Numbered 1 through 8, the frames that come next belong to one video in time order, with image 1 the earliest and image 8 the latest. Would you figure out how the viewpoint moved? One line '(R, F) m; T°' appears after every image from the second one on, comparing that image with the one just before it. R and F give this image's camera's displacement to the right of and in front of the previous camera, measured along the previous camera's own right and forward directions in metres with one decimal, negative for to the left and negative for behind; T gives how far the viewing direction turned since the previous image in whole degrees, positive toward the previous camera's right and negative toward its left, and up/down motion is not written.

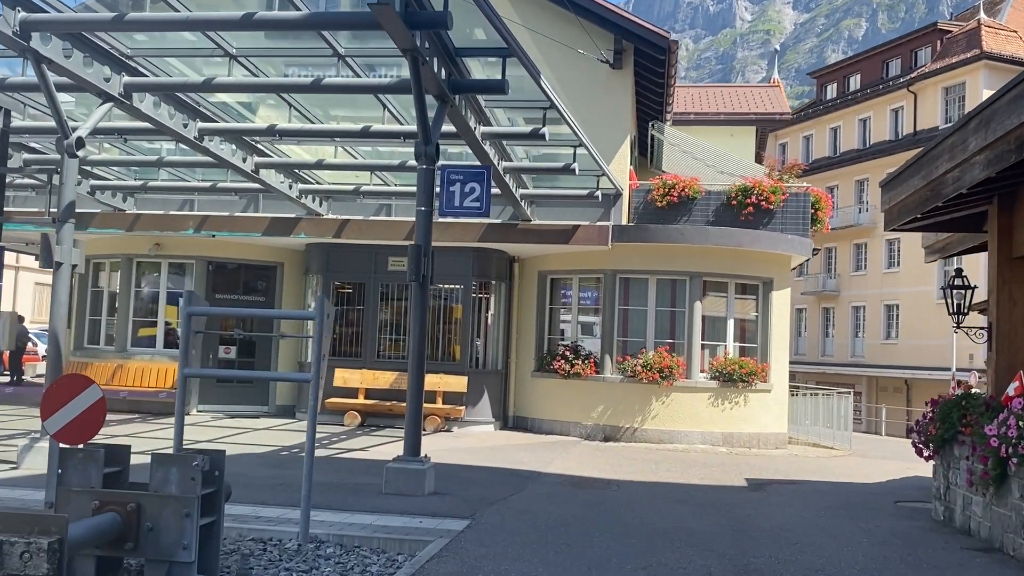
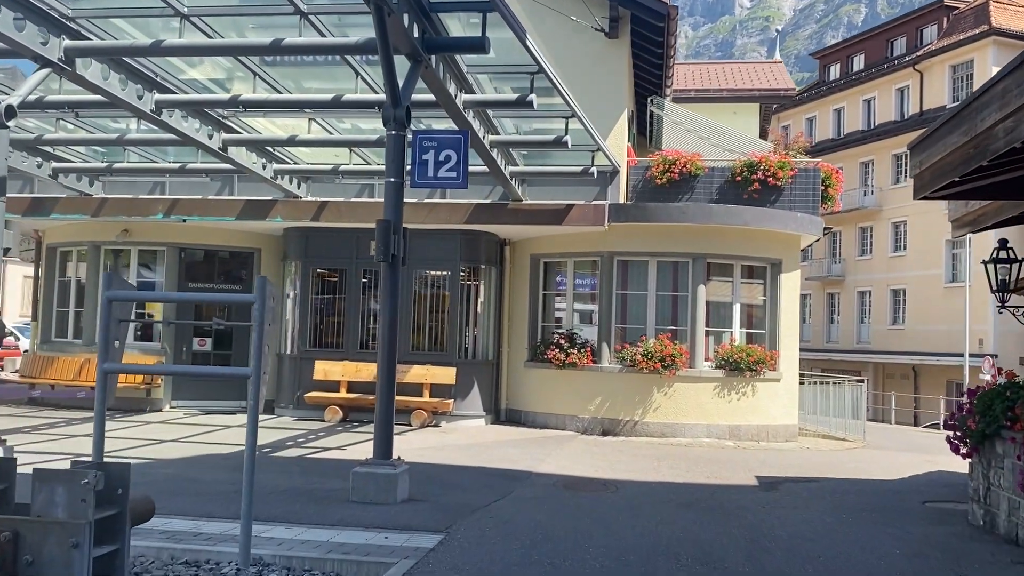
(+0.1, +0.9) m; 0°
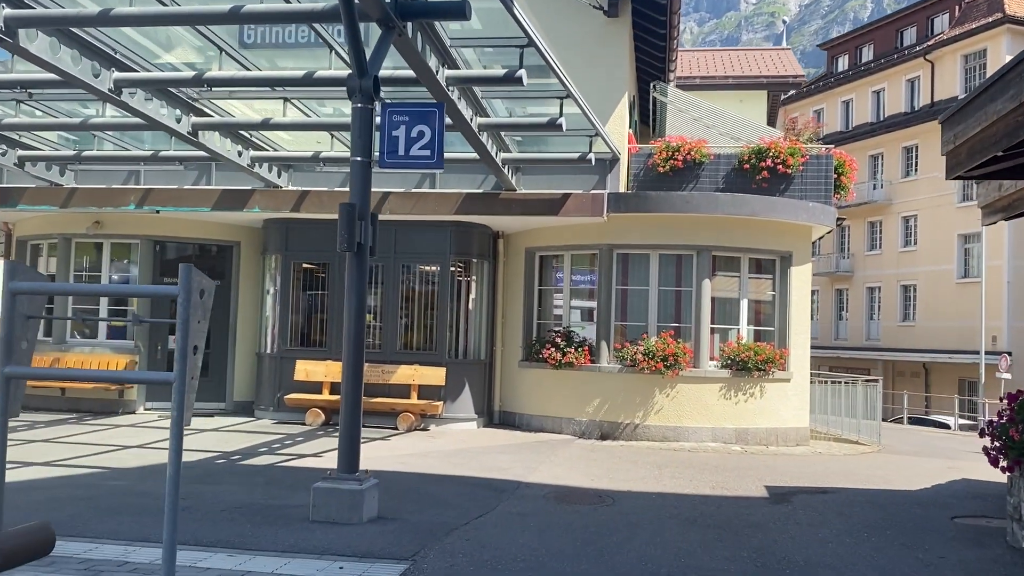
(+0.2, +0.8) m; 0°
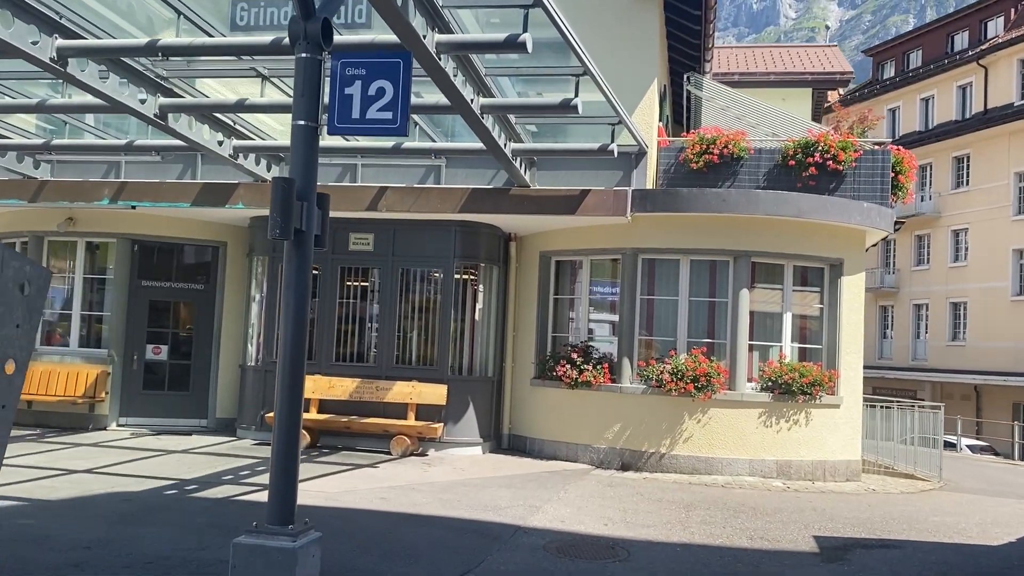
(+0.3, +1.4) m; -2°
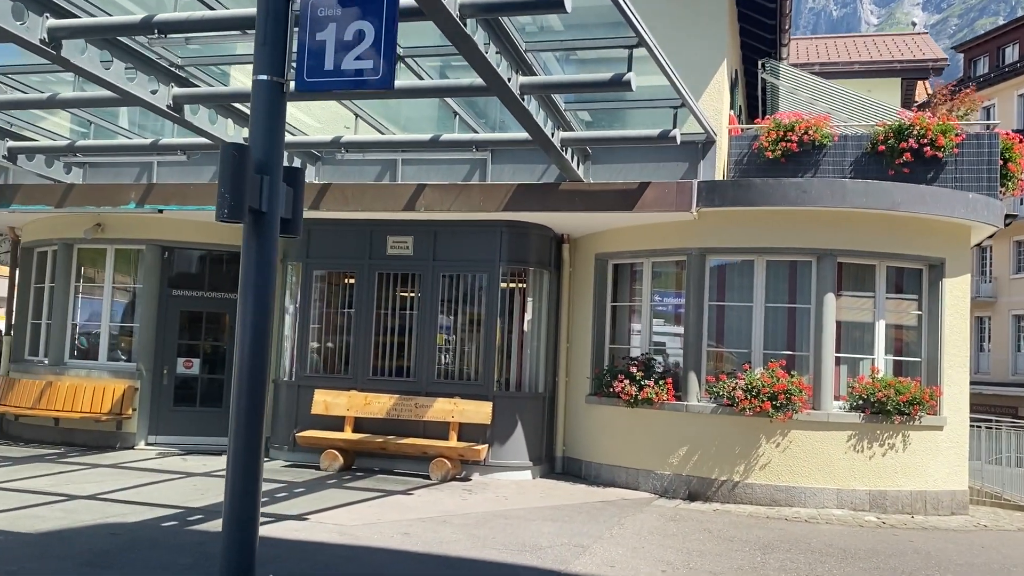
(+0.2, +1.1) m; -5°
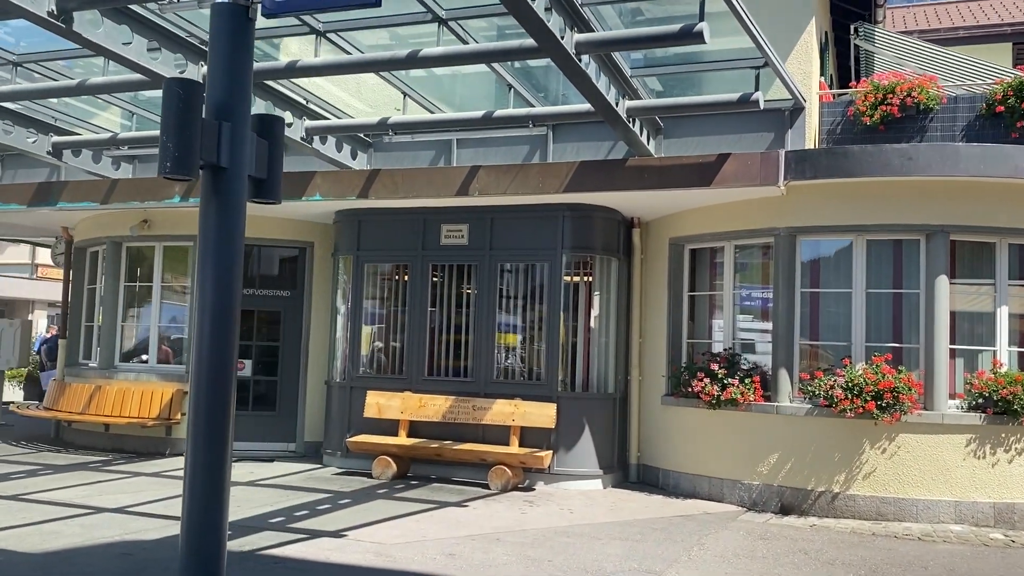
(+0.2, +0.9) m; -5°
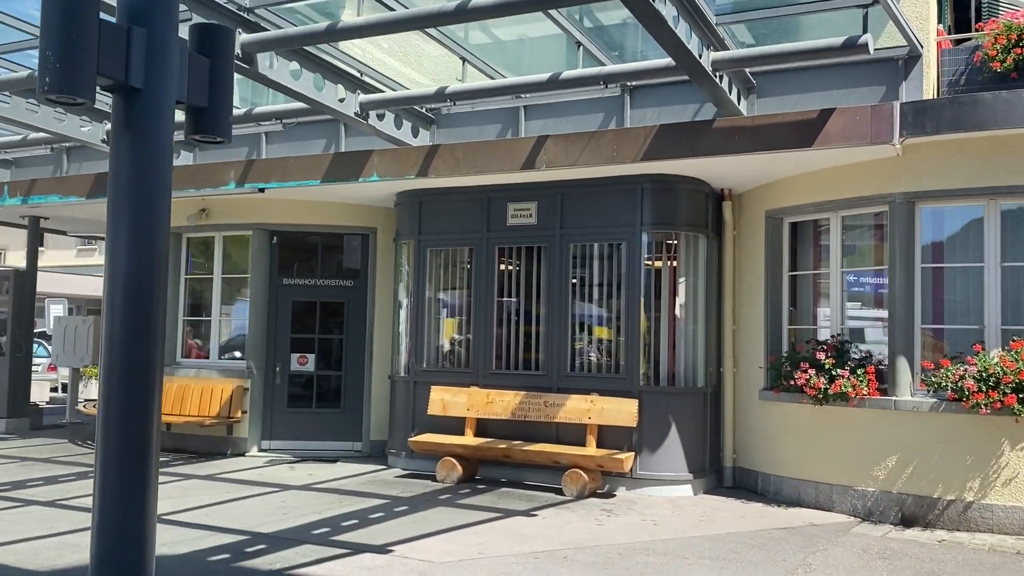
(+0.2, +0.9) m; -6°
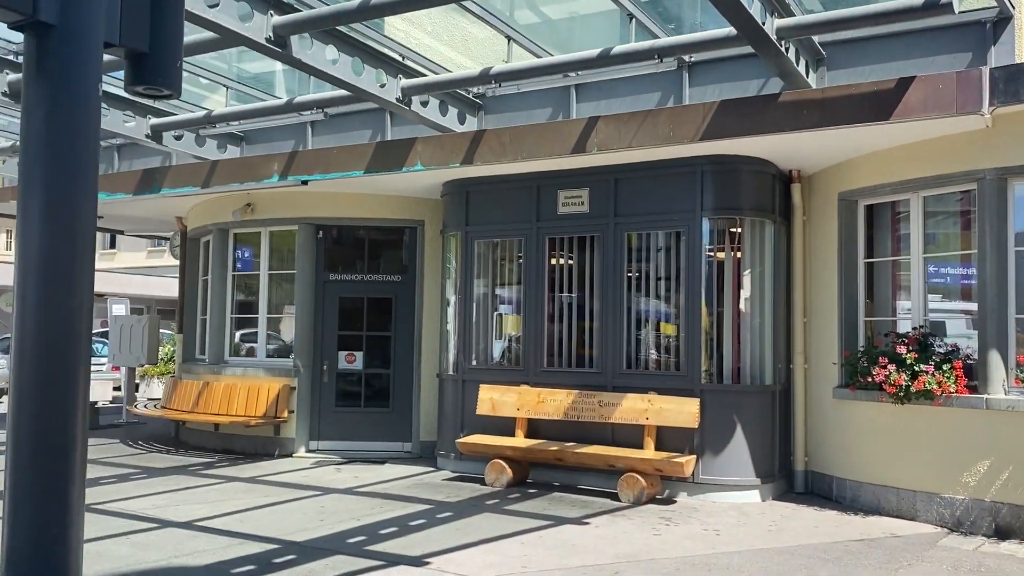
(+0.1, +0.5) m; -4°
